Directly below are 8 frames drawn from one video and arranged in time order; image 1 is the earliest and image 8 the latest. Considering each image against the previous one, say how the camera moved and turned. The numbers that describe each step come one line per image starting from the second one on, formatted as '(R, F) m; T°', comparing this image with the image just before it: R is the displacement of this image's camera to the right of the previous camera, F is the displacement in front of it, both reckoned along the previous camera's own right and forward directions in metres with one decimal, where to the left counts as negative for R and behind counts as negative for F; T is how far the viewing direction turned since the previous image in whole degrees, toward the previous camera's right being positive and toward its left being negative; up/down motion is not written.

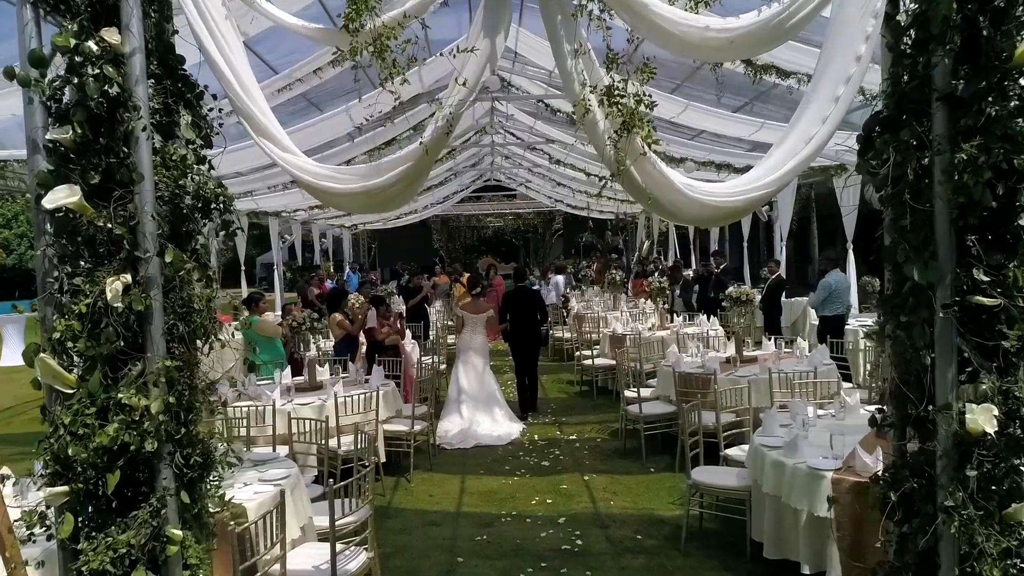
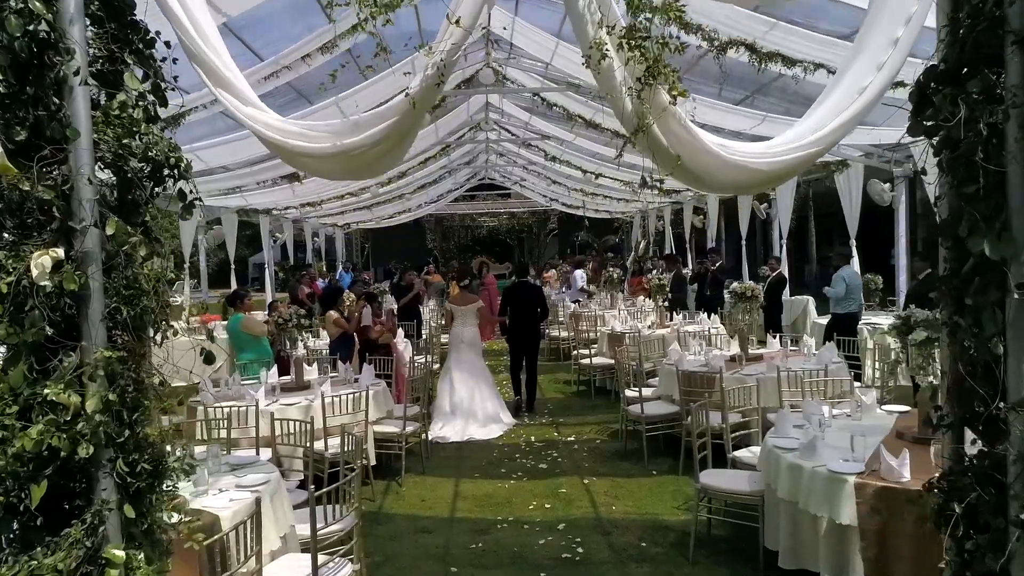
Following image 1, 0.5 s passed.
(0.0, +0.3) m; 0°
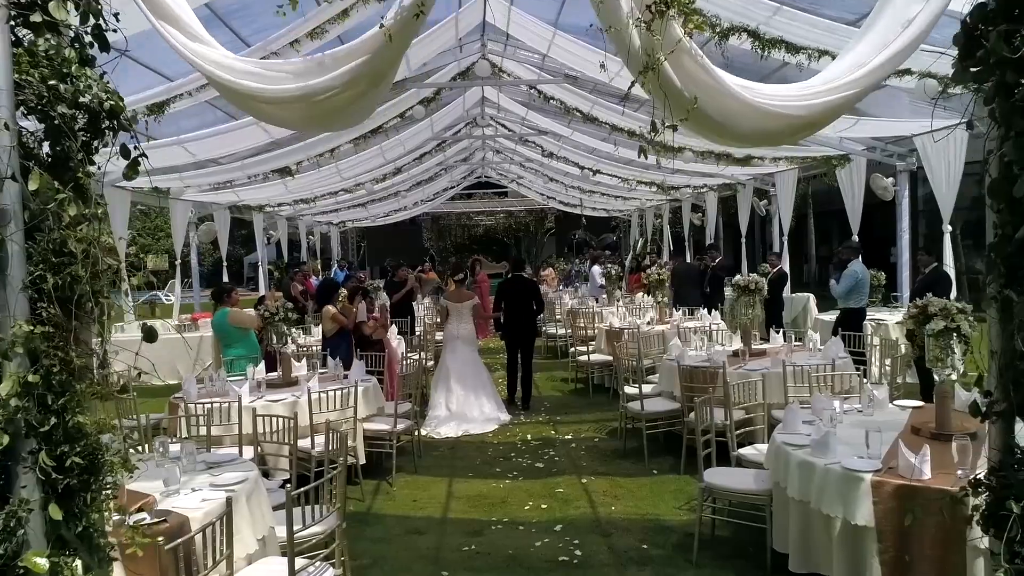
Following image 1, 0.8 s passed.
(0.0, +0.2) m; 0°
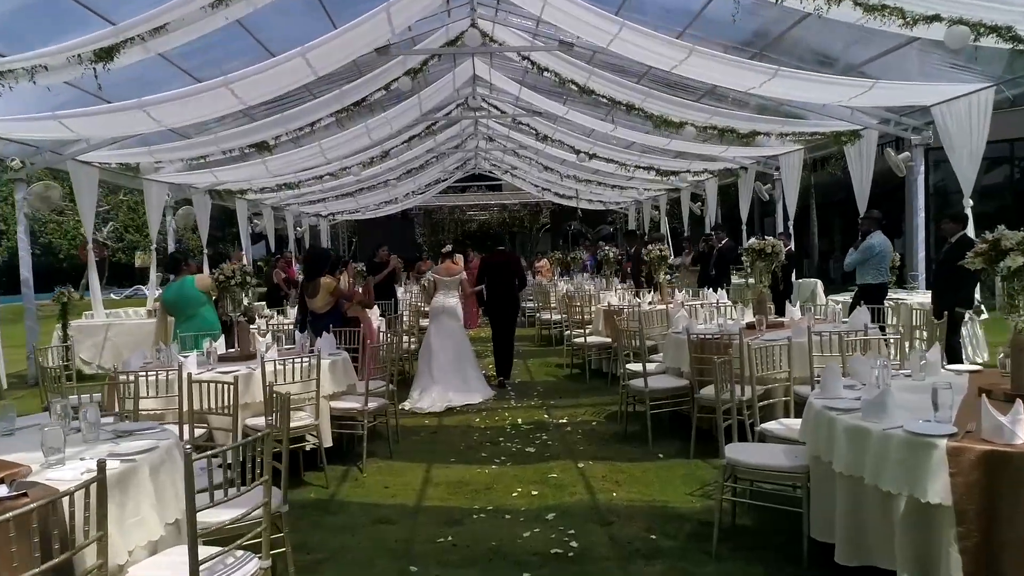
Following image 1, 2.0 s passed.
(+0.1, +0.6) m; 0°
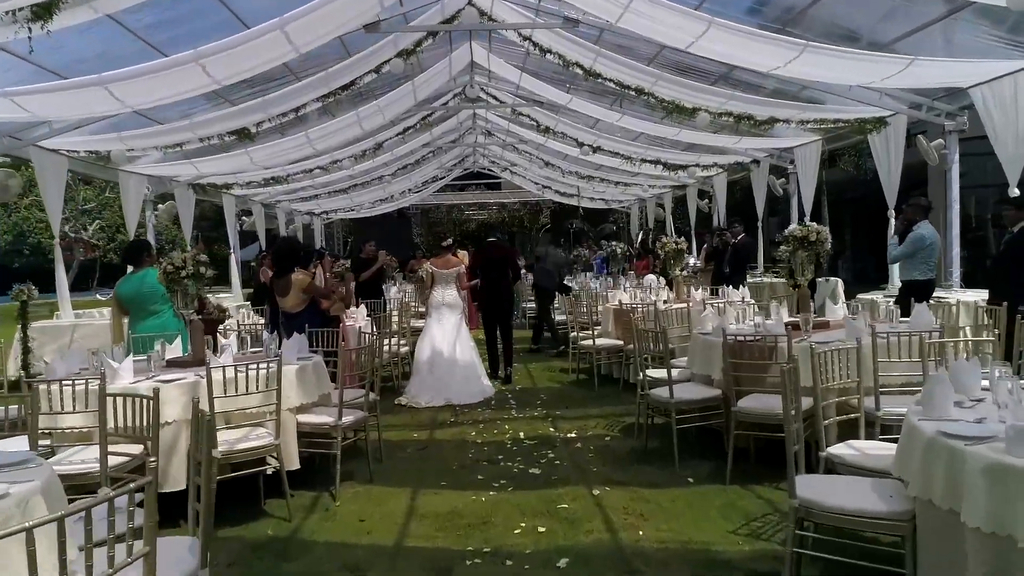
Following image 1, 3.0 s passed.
(0.0, +0.8) m; 0°
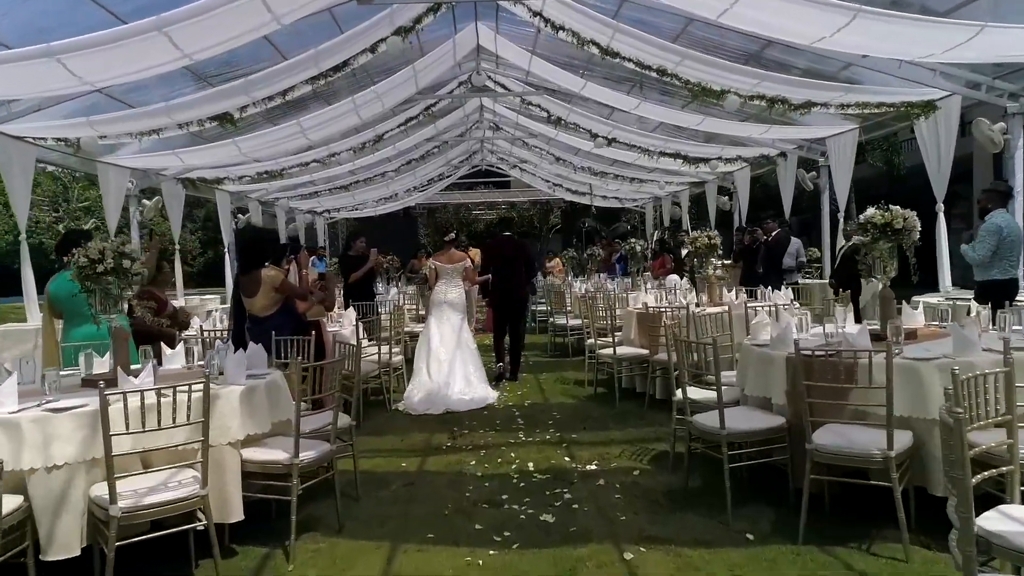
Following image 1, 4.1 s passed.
(0.0, +0.9) m; -1°
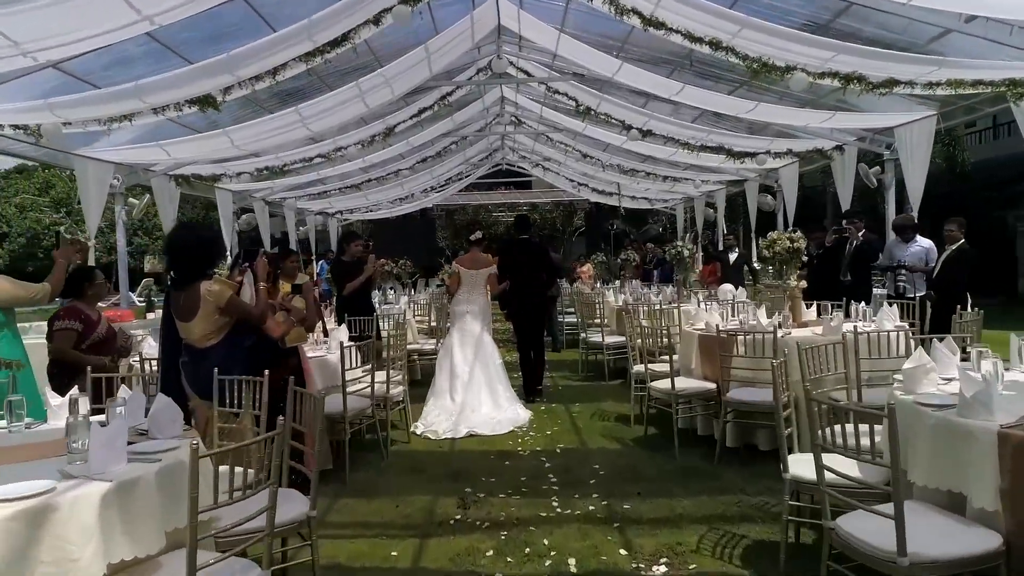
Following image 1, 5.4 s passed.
(-0.1, +1.3) m; -2°
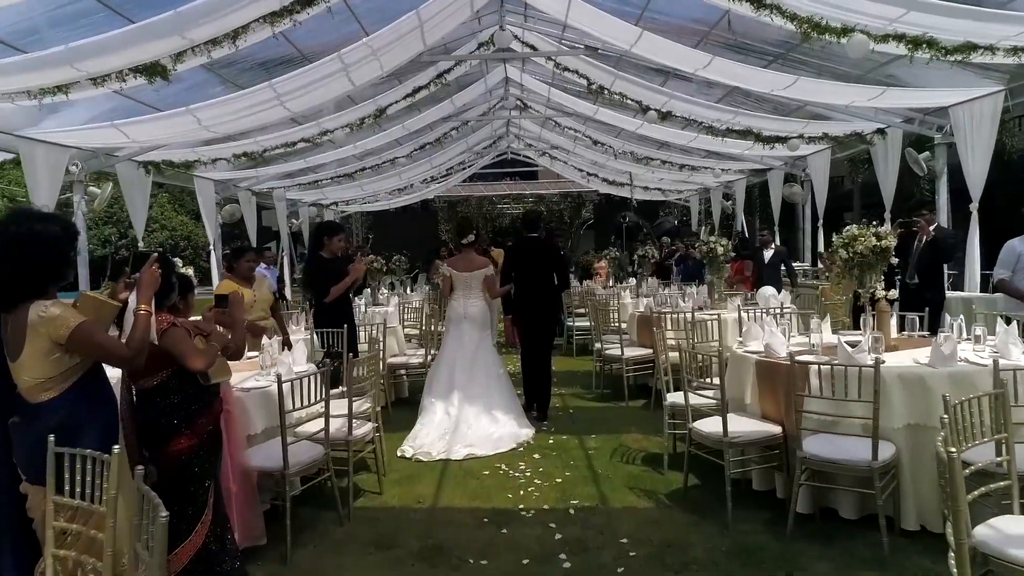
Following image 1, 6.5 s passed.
(0.0, +1.2) m; -1°
